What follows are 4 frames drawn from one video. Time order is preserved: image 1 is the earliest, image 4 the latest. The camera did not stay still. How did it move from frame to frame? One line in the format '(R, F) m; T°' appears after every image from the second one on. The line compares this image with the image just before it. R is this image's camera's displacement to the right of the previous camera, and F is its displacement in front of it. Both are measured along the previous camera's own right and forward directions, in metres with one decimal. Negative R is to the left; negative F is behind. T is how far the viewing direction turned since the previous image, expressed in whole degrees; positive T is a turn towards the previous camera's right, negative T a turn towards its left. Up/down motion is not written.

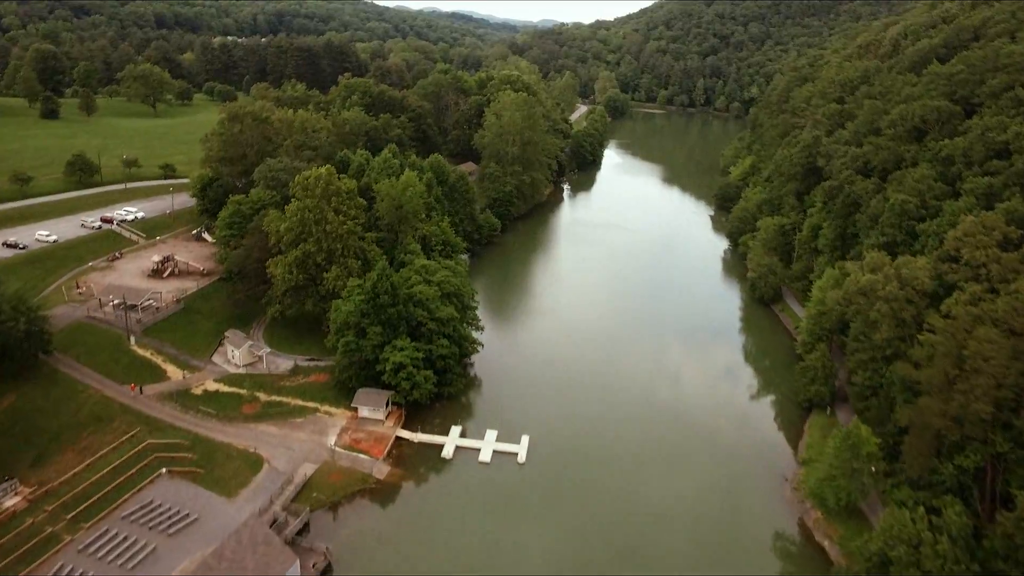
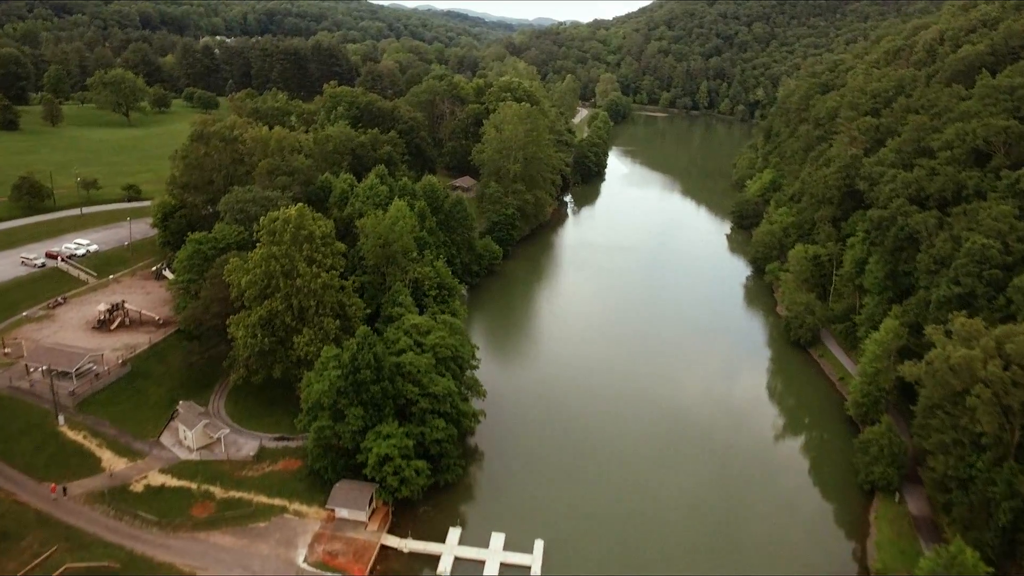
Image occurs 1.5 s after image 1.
(-0.6, +6.9) m; 0°
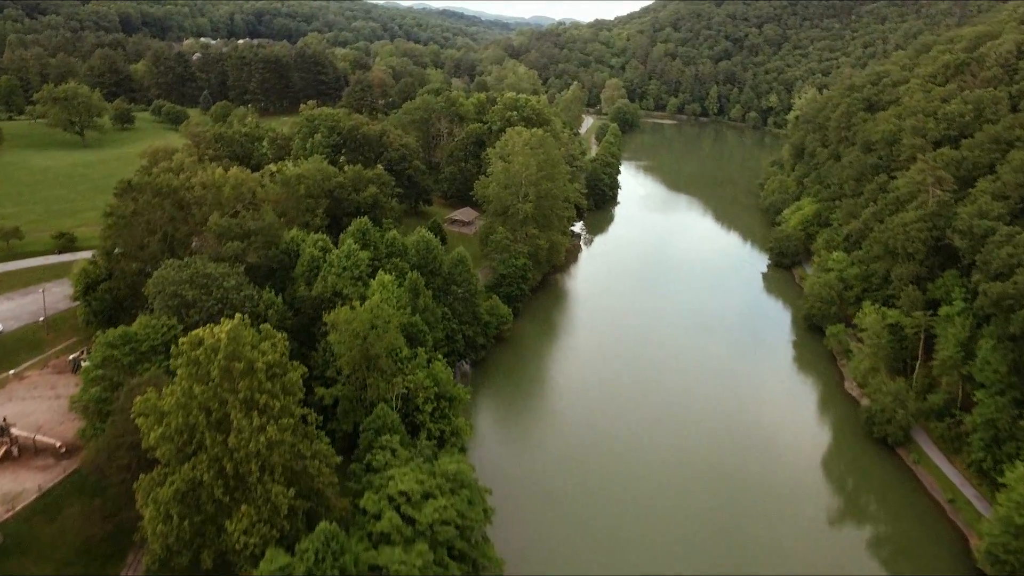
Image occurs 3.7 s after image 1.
(-1.2, +10.9) m; 0°
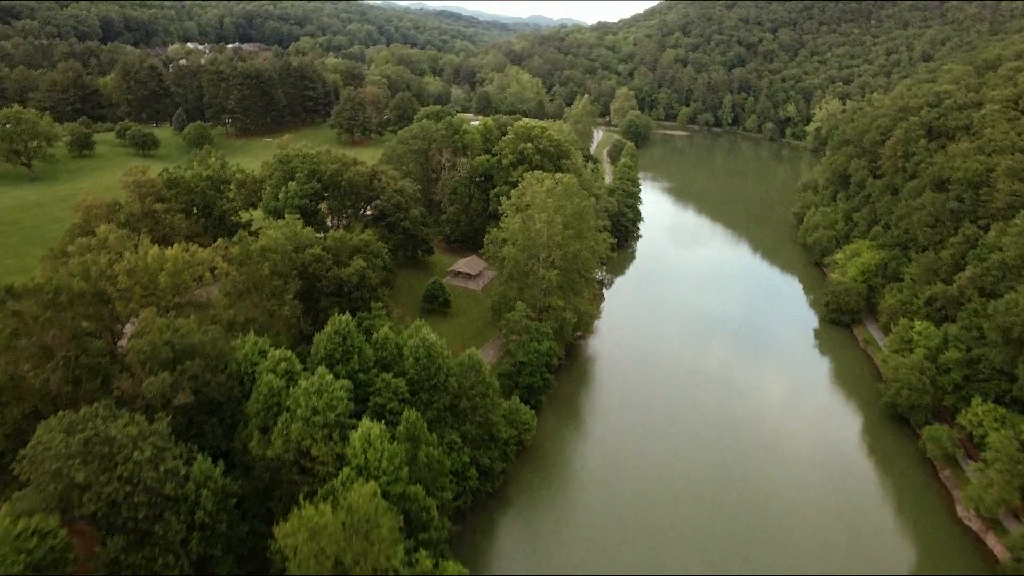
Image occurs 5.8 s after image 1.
(-1.5, +10.8) m; 0°
